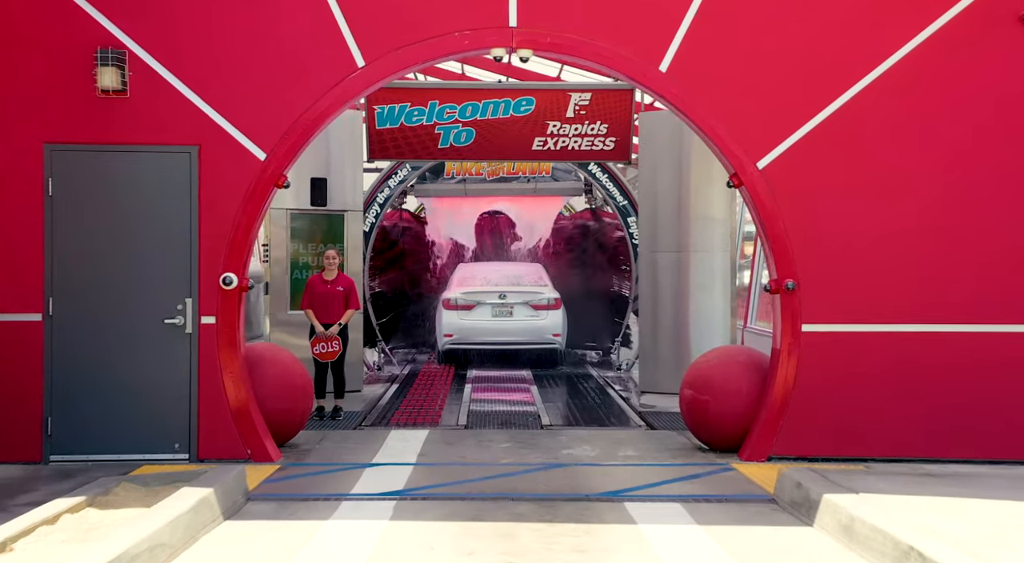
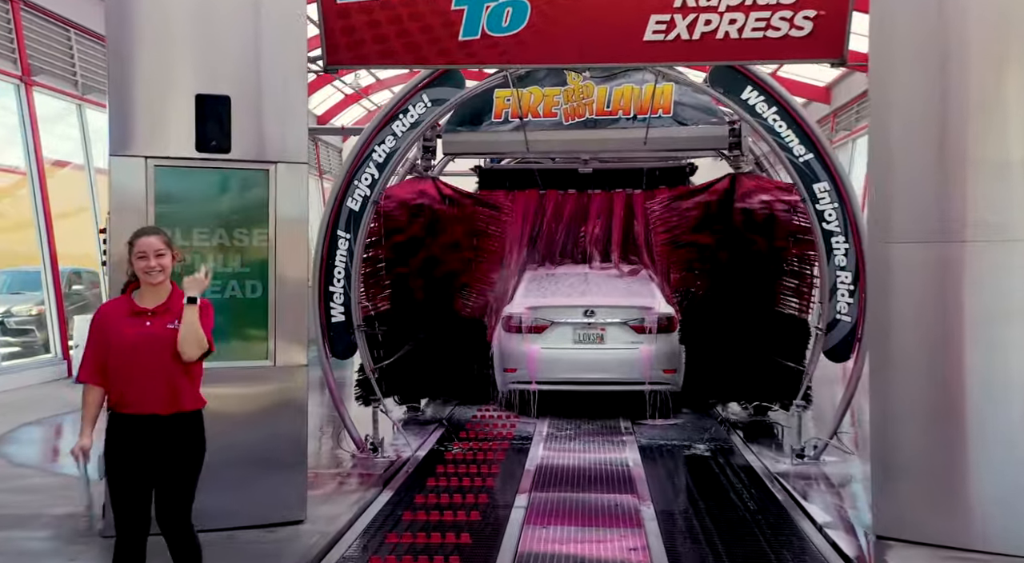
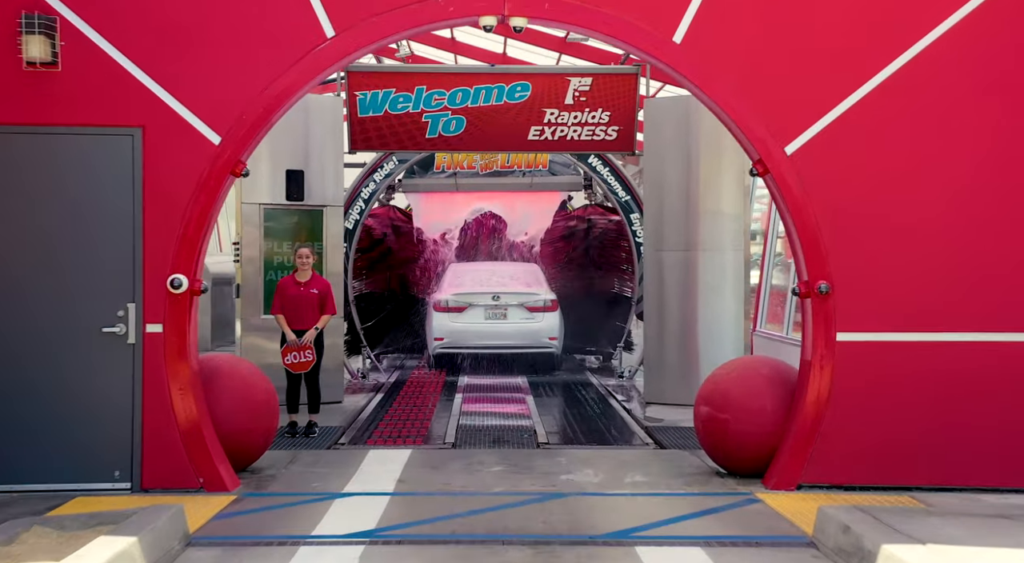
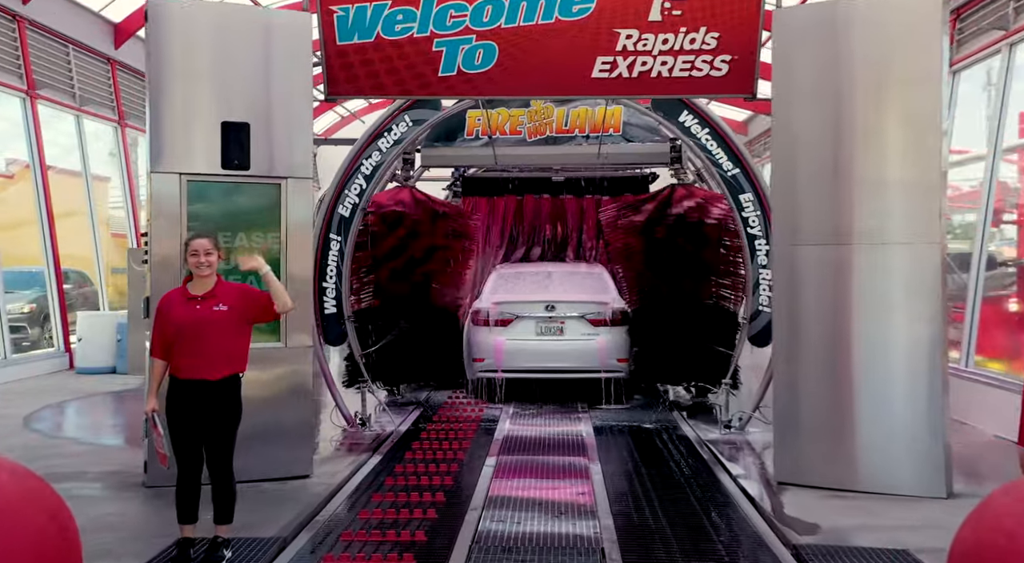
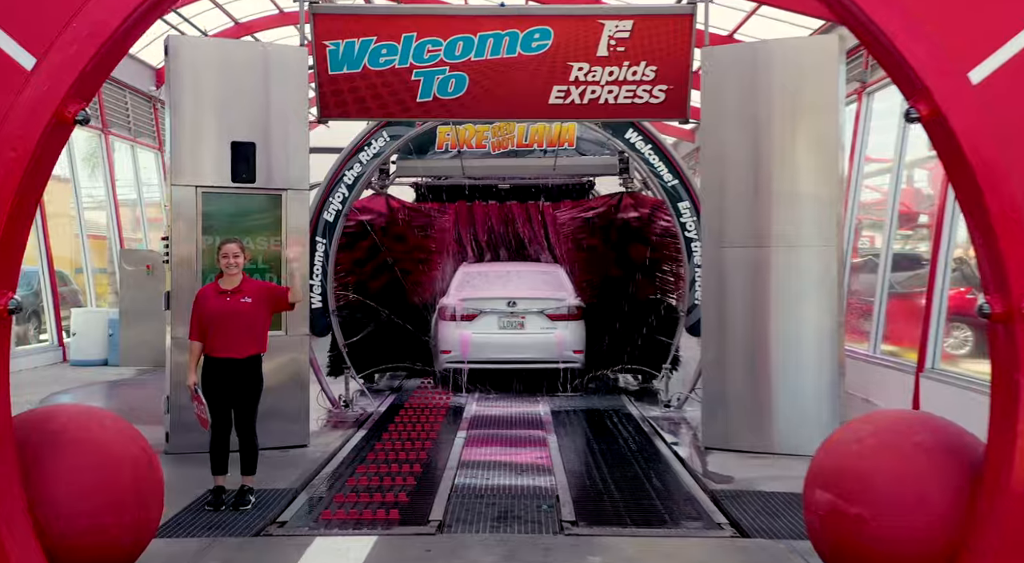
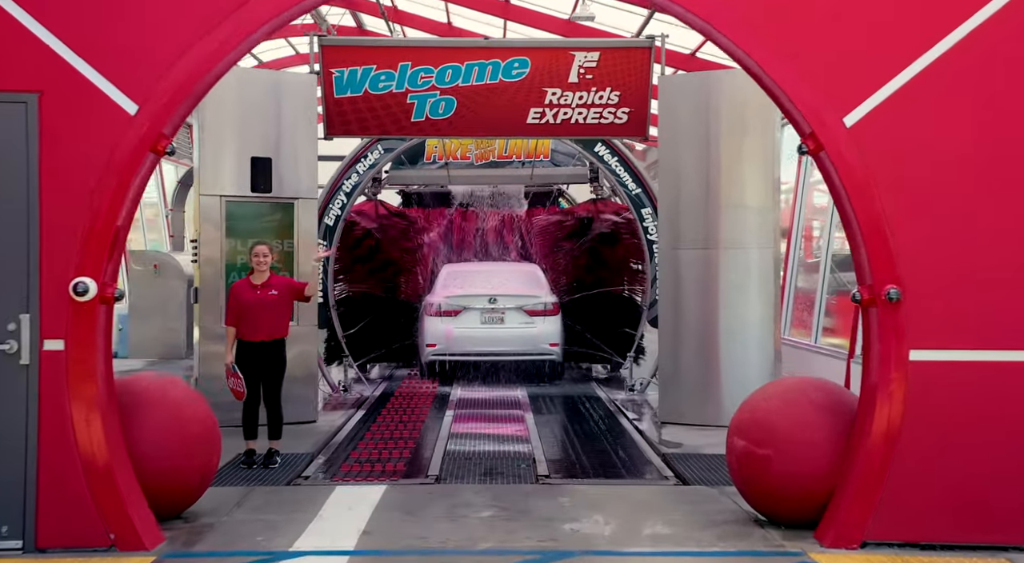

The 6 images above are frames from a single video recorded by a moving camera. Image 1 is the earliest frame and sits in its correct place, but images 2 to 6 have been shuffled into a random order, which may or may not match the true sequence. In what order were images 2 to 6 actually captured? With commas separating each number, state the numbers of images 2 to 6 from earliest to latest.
3, 6, 5, 4, 2
